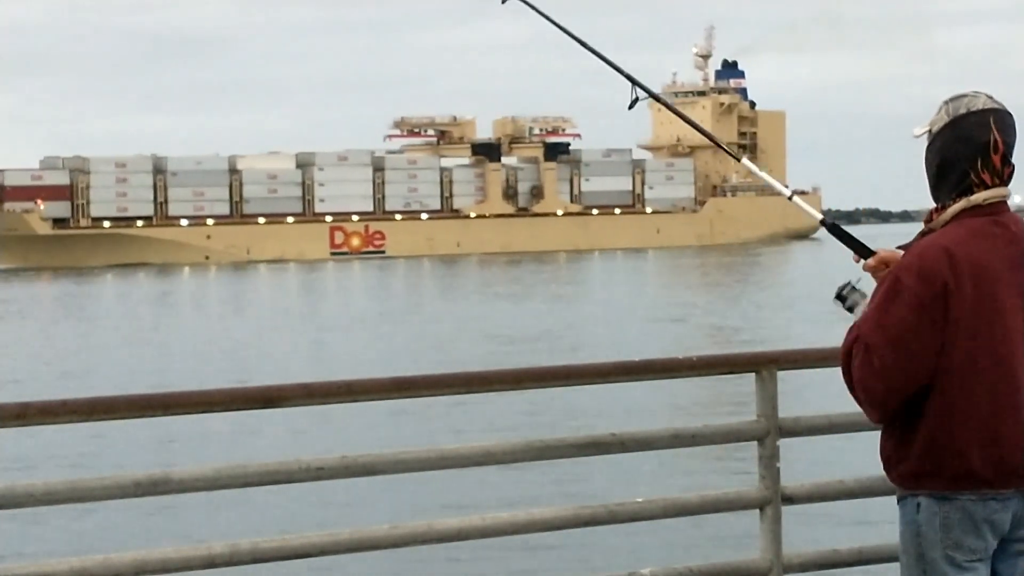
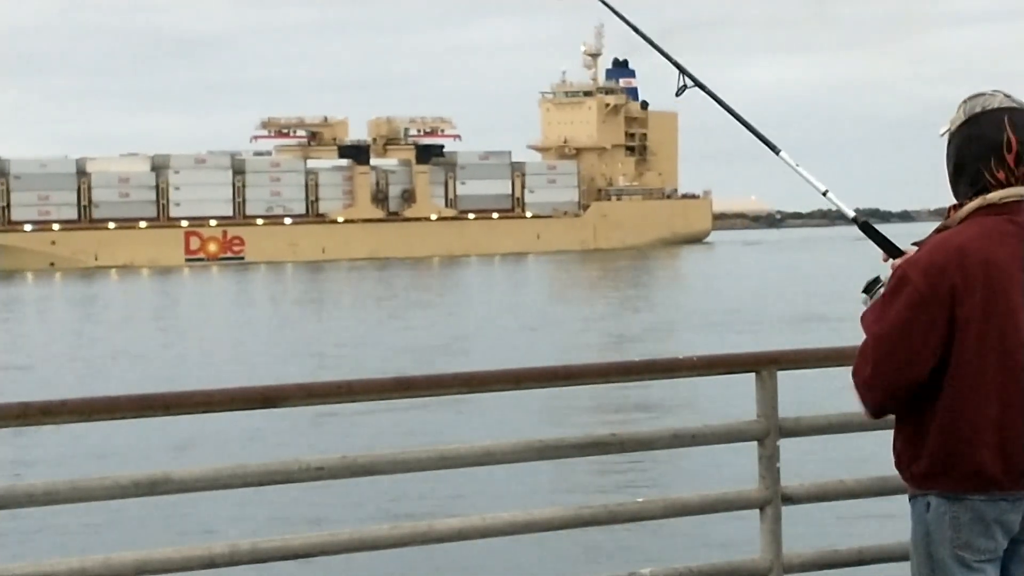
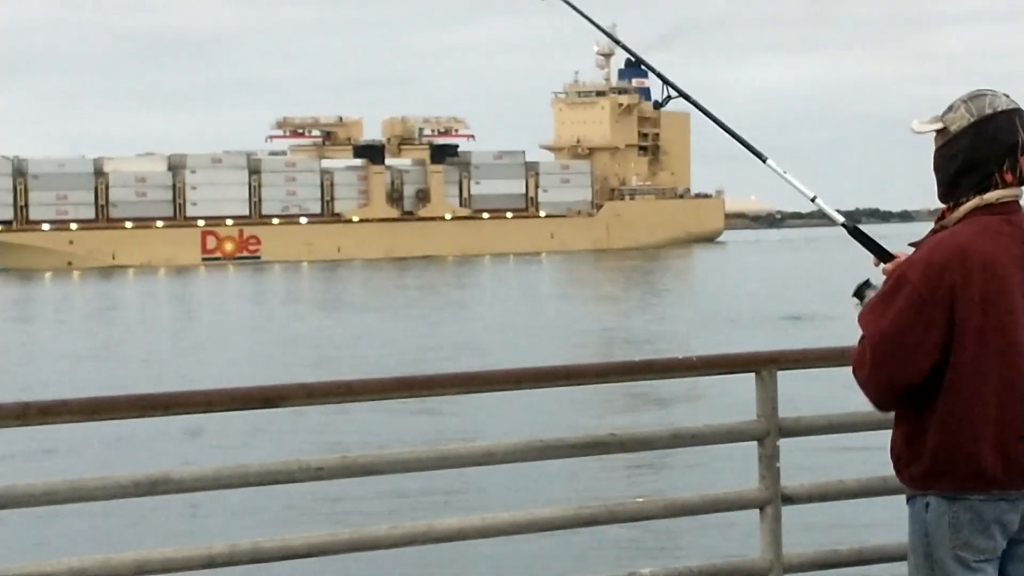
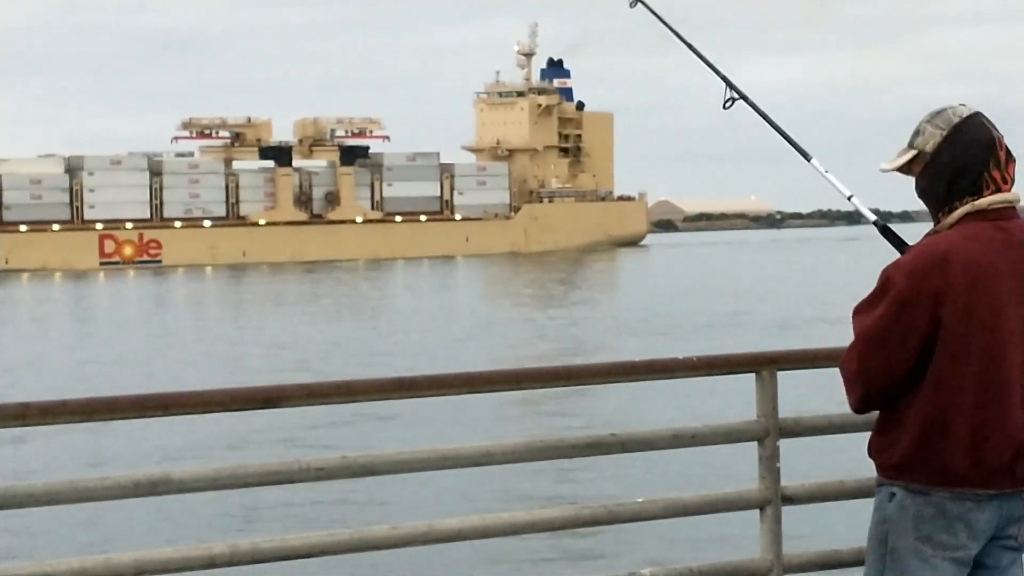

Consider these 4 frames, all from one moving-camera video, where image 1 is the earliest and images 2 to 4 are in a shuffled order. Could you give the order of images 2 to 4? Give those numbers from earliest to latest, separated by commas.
3, 2, 4
